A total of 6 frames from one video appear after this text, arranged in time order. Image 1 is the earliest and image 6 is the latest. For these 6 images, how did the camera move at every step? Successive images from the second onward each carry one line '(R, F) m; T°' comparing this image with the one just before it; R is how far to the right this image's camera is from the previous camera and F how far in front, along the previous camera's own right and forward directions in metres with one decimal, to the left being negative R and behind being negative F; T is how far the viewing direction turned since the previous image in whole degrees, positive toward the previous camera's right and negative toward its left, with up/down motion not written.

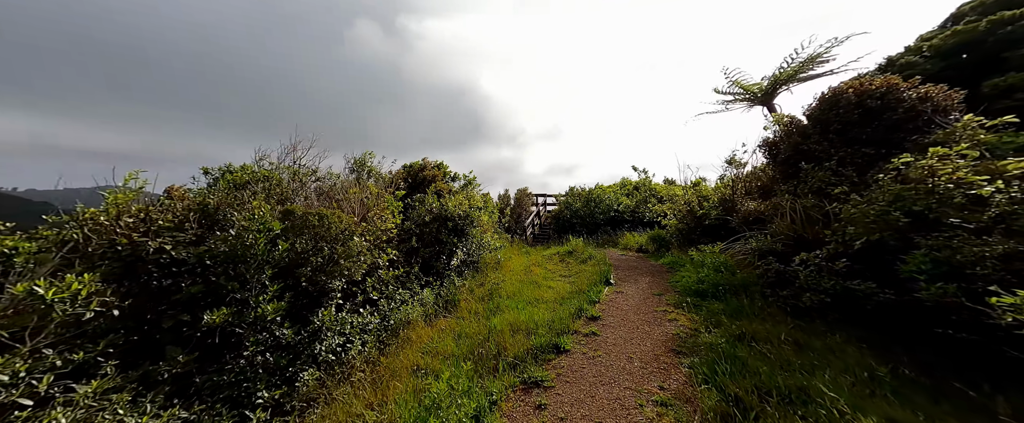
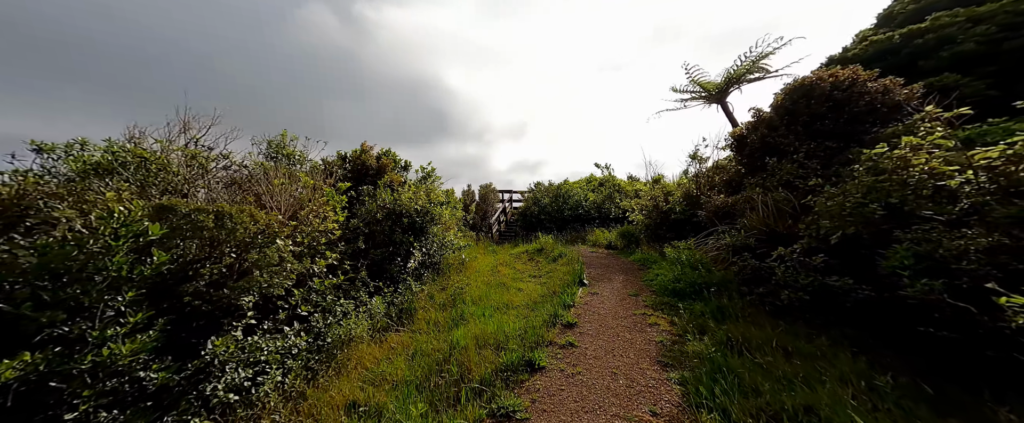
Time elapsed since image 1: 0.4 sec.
(0.0, +0.5) m; +6°
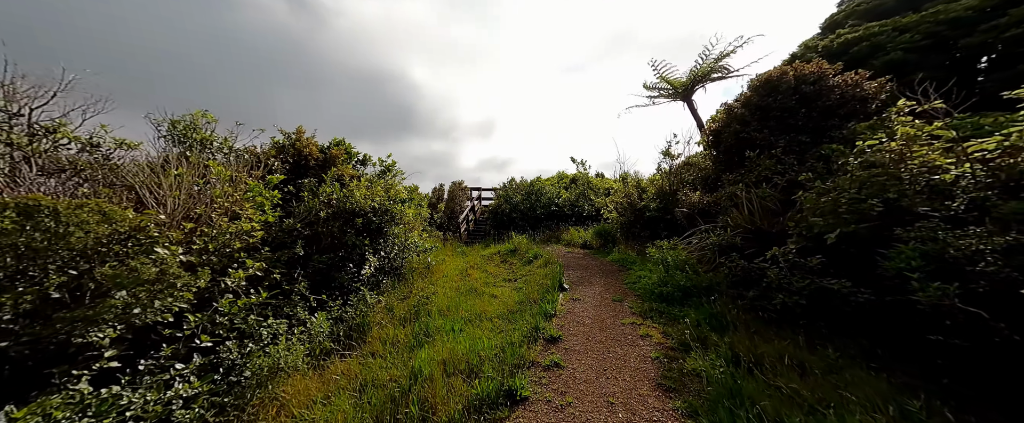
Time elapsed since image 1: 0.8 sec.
(0.0, +0.5) m; +6°
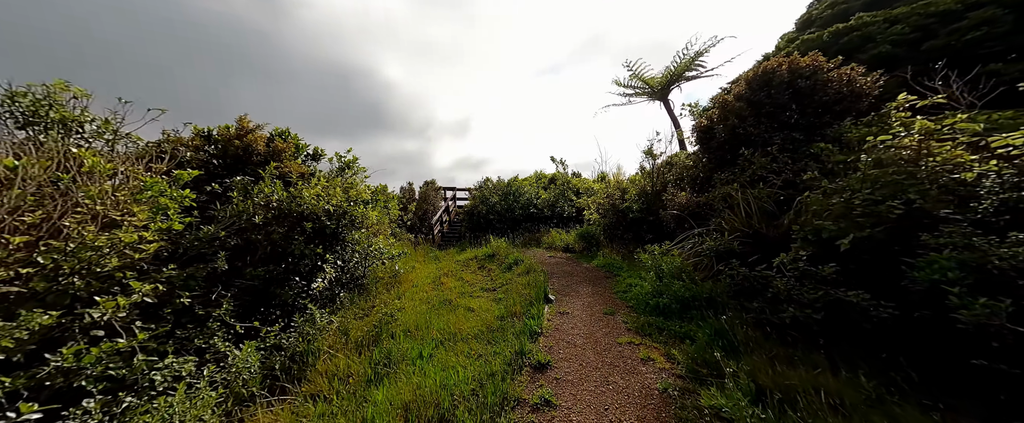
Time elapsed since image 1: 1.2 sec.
(0.0, +0.5) m; +4°
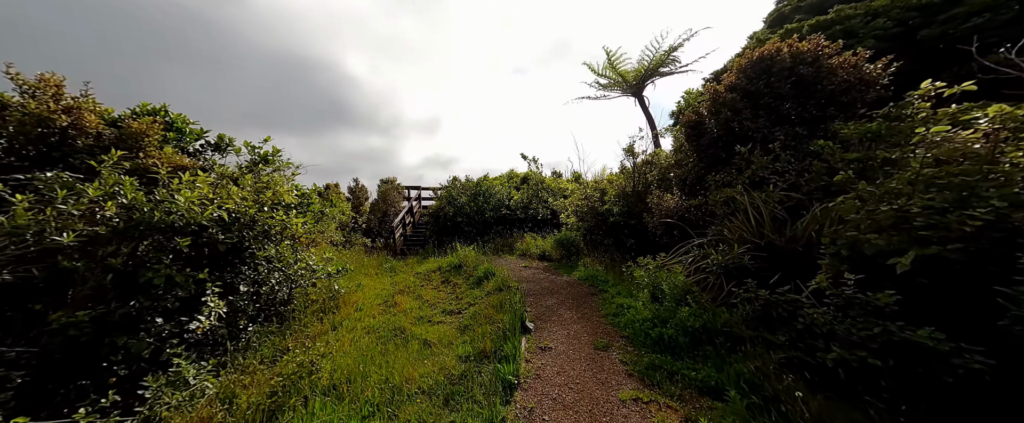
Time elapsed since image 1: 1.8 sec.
(+0.1, +0.9) m; +5°
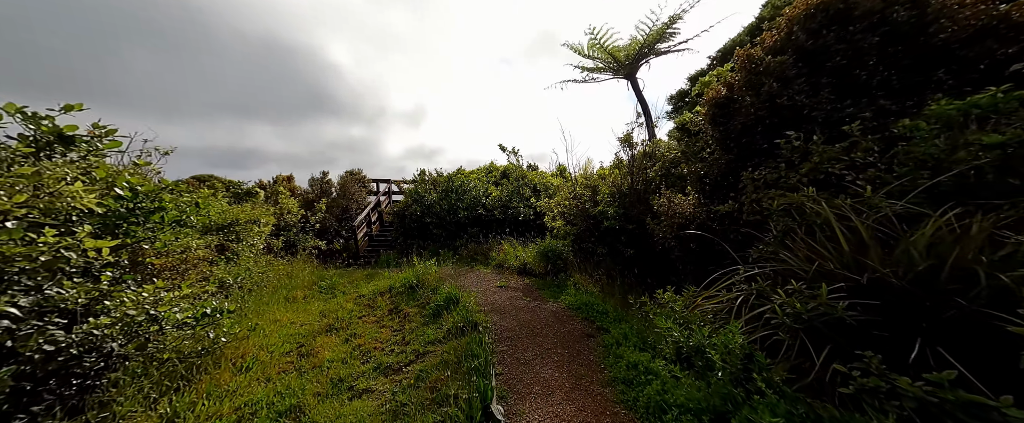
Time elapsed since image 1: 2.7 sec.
(+0.2, +1.4) m; +3°
